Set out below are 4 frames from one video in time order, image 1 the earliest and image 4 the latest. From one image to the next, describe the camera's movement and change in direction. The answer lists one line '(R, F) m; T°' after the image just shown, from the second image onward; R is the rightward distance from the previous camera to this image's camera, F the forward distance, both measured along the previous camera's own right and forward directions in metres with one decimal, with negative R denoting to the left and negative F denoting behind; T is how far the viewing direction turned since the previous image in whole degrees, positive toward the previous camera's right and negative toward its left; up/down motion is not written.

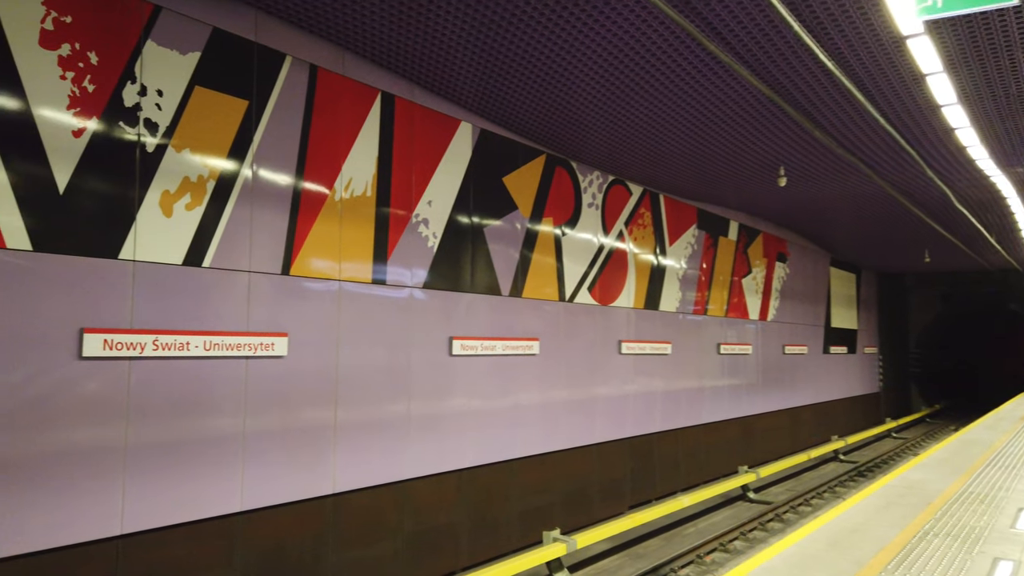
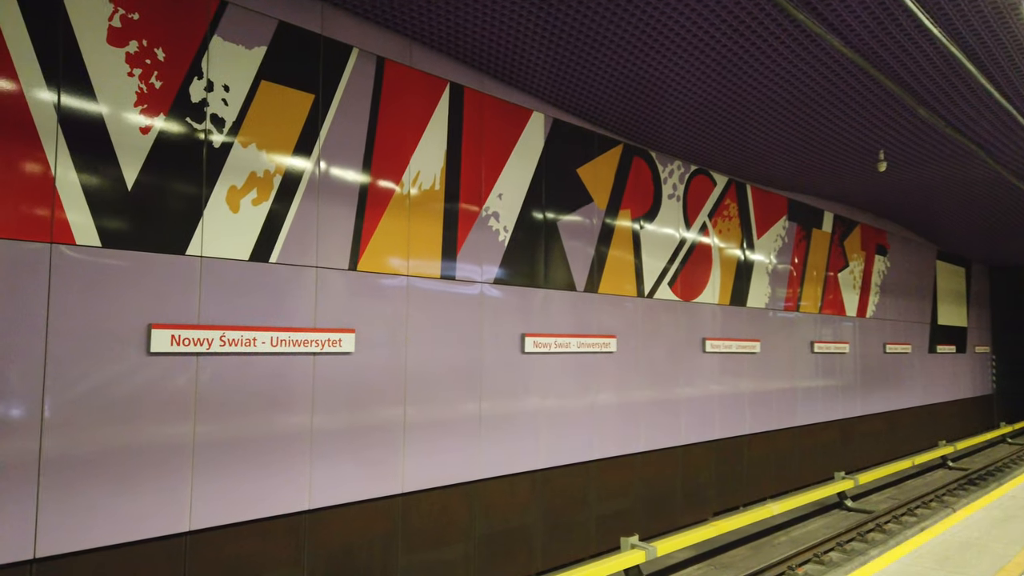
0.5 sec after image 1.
(+0.1, +0.2) m; -6°
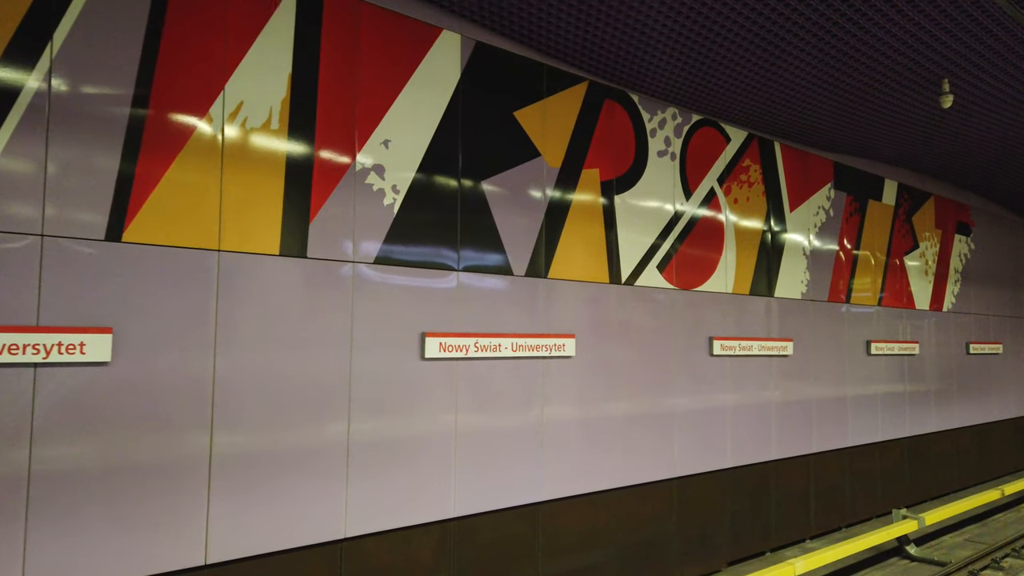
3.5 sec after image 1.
(+0.7, +1.2) m; -6°
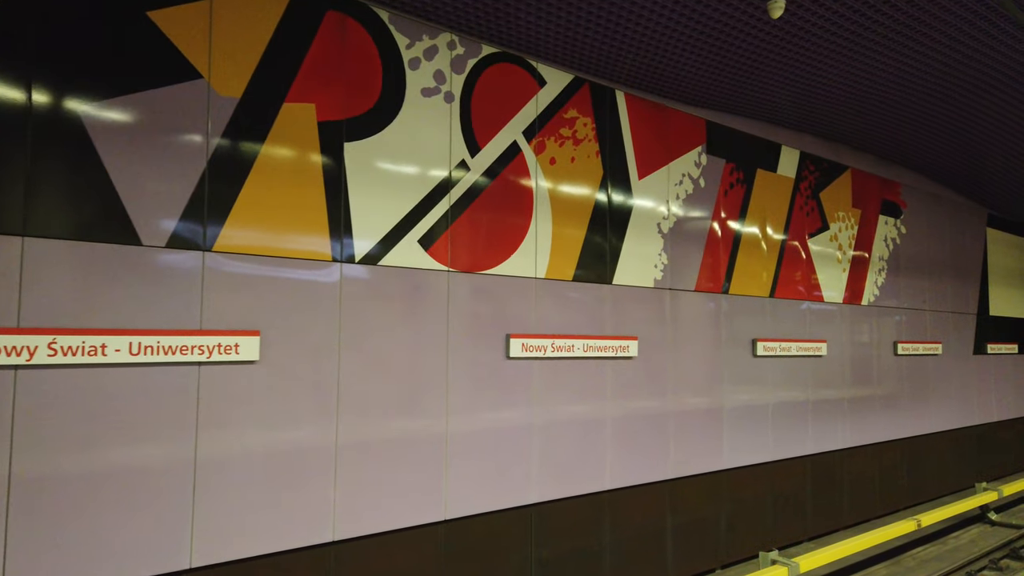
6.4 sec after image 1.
(+1.2, +1.0) m; 0°
